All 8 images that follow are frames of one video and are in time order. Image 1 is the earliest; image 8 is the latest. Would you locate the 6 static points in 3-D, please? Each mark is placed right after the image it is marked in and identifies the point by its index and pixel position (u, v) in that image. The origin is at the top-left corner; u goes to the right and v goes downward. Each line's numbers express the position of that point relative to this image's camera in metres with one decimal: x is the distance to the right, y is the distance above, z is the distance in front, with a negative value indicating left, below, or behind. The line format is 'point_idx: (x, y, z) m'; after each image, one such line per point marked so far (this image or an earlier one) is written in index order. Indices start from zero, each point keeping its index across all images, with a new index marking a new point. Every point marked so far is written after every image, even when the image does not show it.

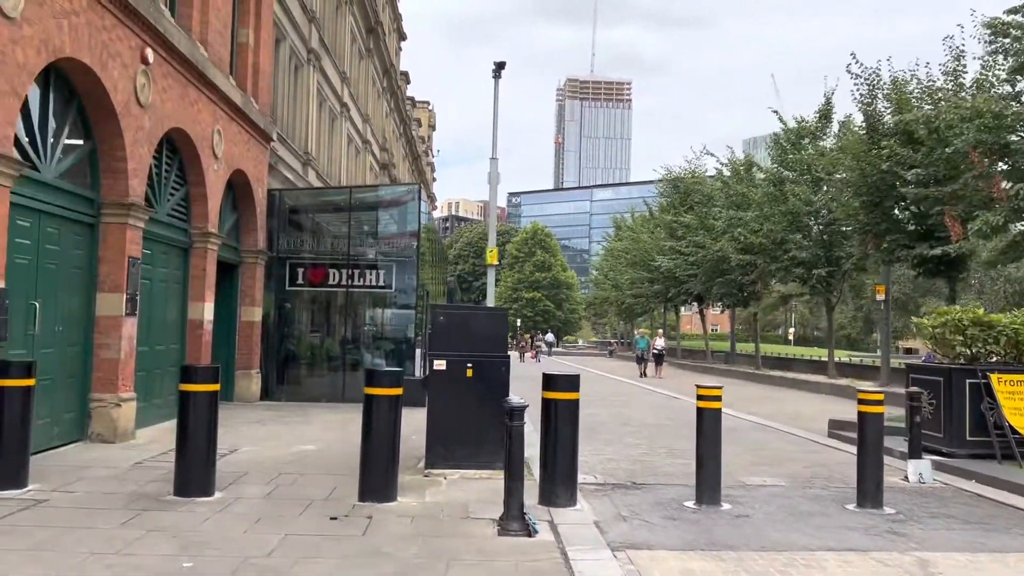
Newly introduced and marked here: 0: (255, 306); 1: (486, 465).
0: (-4.4, -0.3, +14.1) m
1: (-0.2, -1.6, +7.6) m
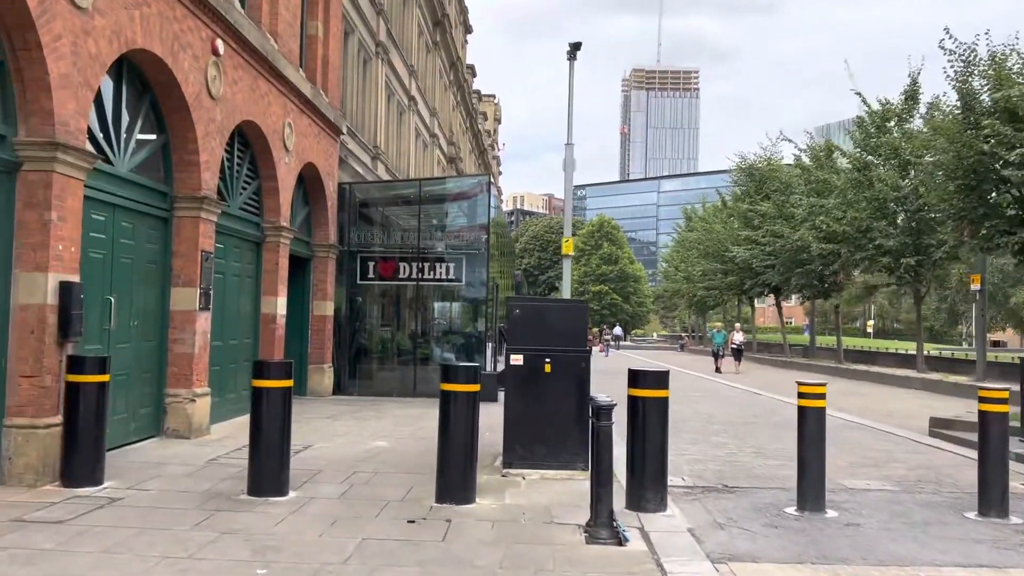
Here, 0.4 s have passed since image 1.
0: (-3.1, -0.2, +14.1) m
1: (+0.5, -1.5, +7.2) m
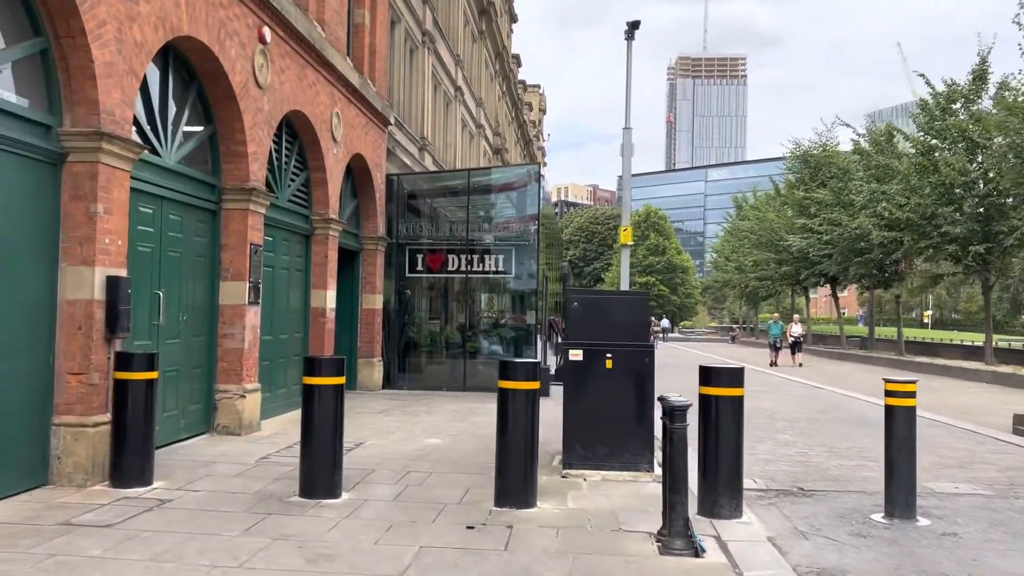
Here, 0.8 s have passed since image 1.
0: (-2.3, -0.1, +13.9) m
1: (+1.0, -1.5, +6.8) m
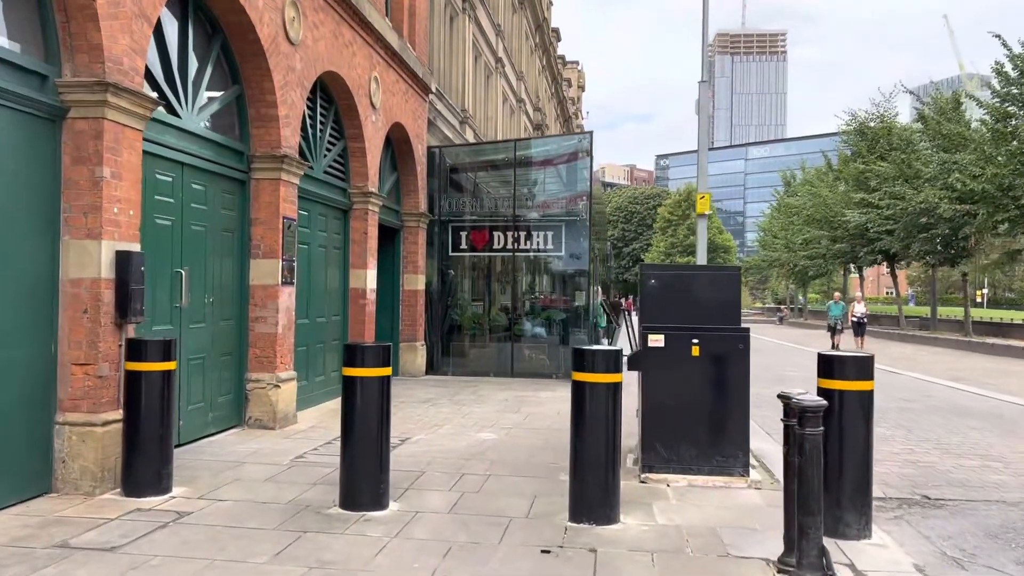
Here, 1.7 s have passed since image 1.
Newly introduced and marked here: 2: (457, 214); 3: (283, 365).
0: (-1.5, +0.2, +13.0) m
1: (+1.5, -1.3, +5.9) m
2: (-0.9, +1.3, +14.4) m
3: (-2.2, -0.7, +7.9) m
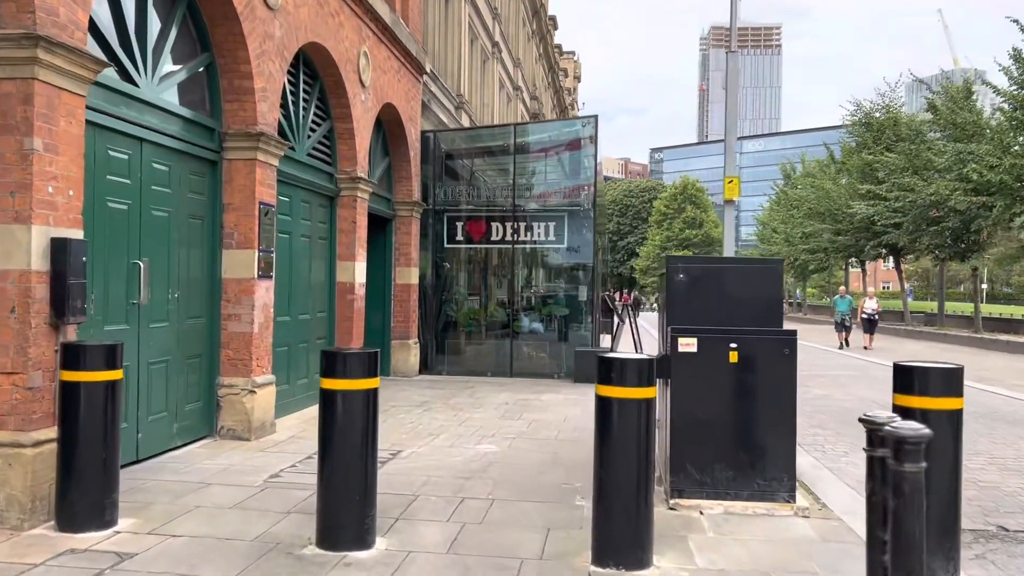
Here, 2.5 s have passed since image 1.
0: (-1.5, +0.3, +12.2) m
1: (+1.5, -1.3, +5.1) m
2: (-1.0, +1.4, +13.5) m
3: (-2.1, -0.7, +7.1) m
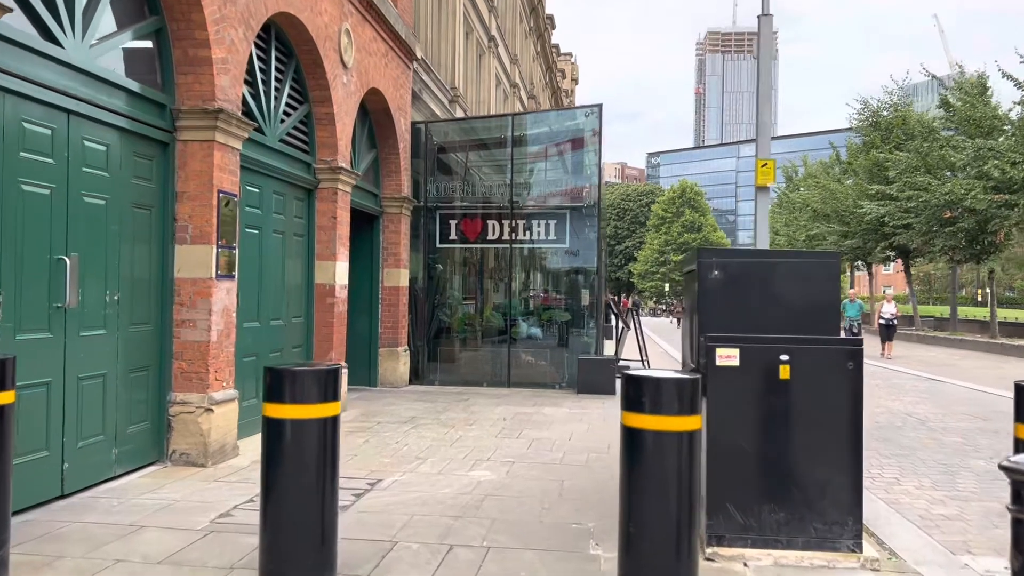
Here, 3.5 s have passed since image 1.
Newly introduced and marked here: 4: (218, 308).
0: (-1.5, +0.3, +11.2) m
1: (+1.5, -1.3, +4.1) m
2: (-1.0, +1.3, +12.6) m
3: (-2.1, -0.7, +6.1) m
4: (-2.2, -0.1, +6.1) m
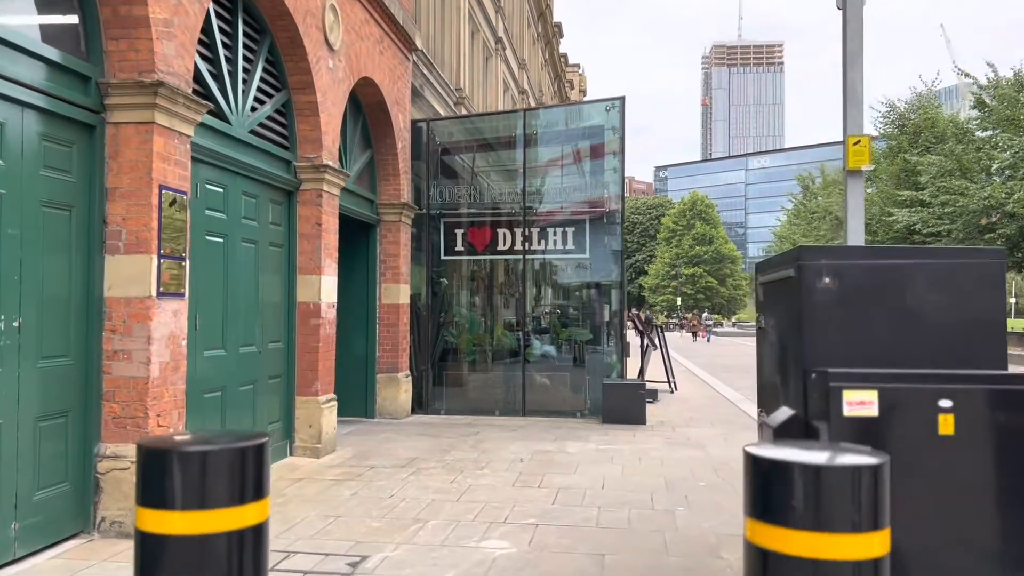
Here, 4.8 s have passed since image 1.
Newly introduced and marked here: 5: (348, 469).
0: (-1.3, +0.1, +9.9) m
1: (+1.6, -1.3, +2.8) m
2: (-0.8, +1.1, +11.3) m
3: (-2.0, -0.8, +4.8) m
4: (-2.0, -0.3, +4.8) m
5: (-1.3, -1.5, +6.8) m
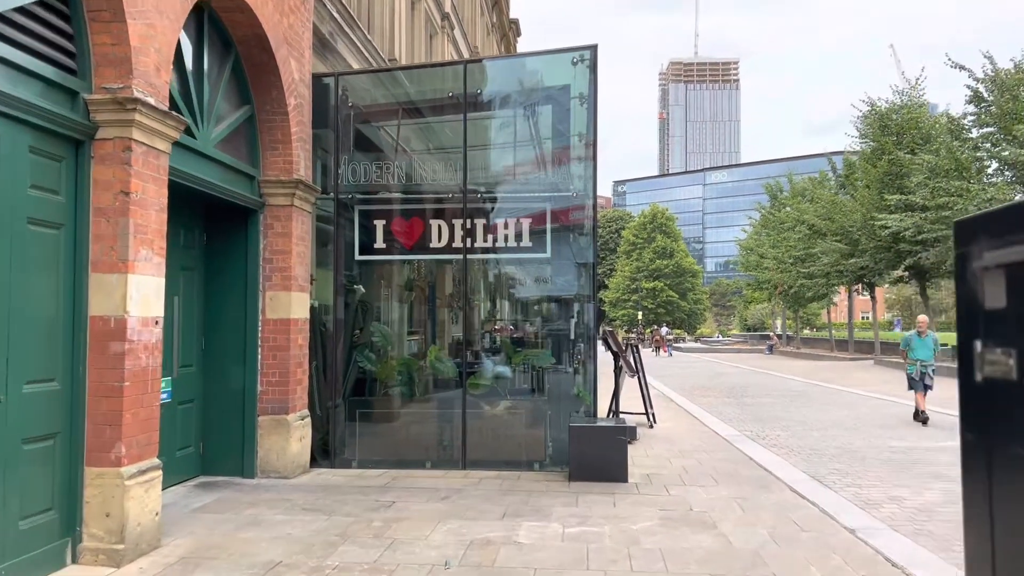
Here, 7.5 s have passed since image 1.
0: (-1.9, 0.0, +7.3) m
1: (+1.4, -1.2, +0.2) m
2: (-1.5, +1.0, +8.7) m
3: (-2.3, -0.8, +2.1) m
4: (-2.4, -0.2, +2.1) m
5: (-1.8, -1.5, +4.1) m
